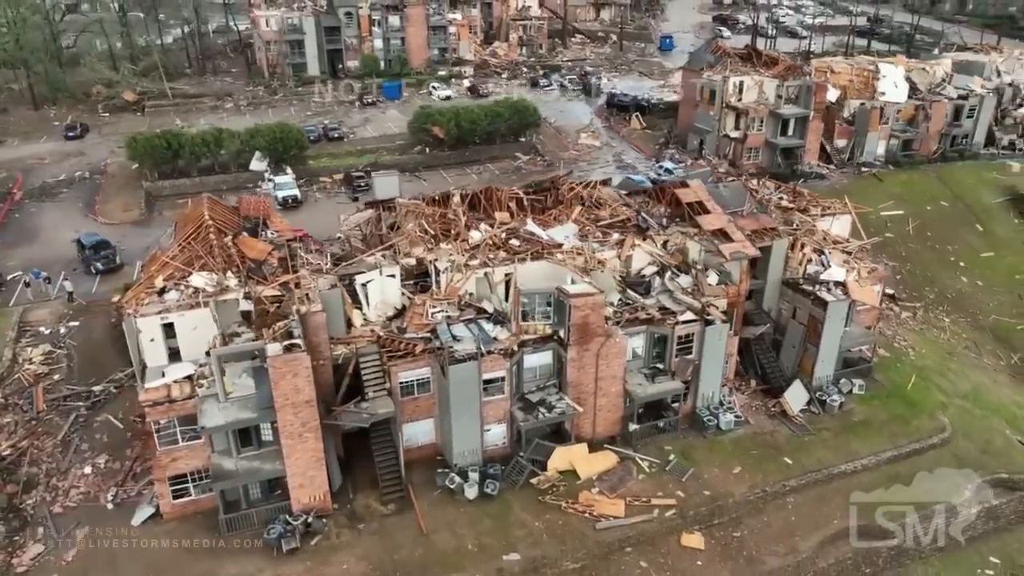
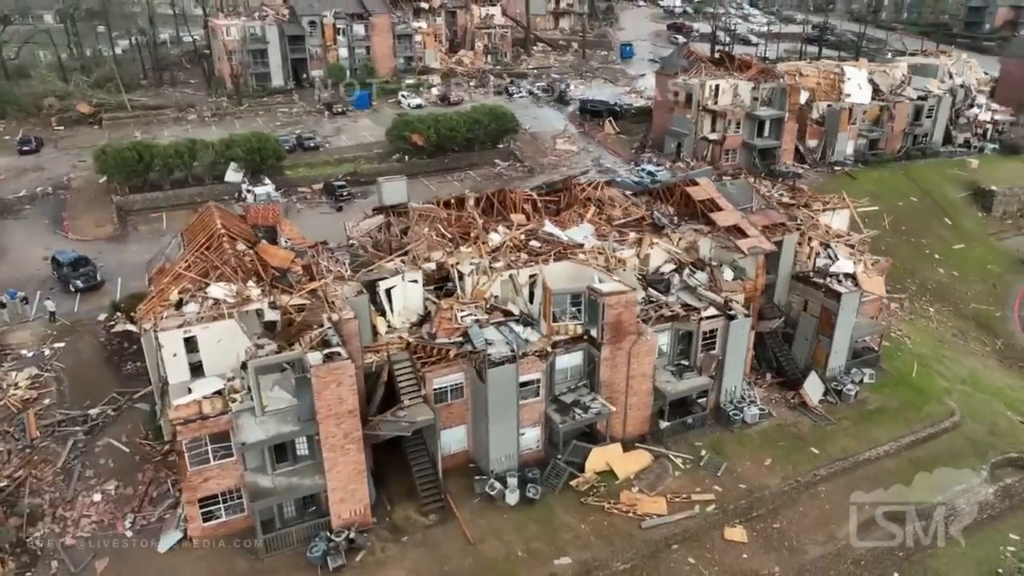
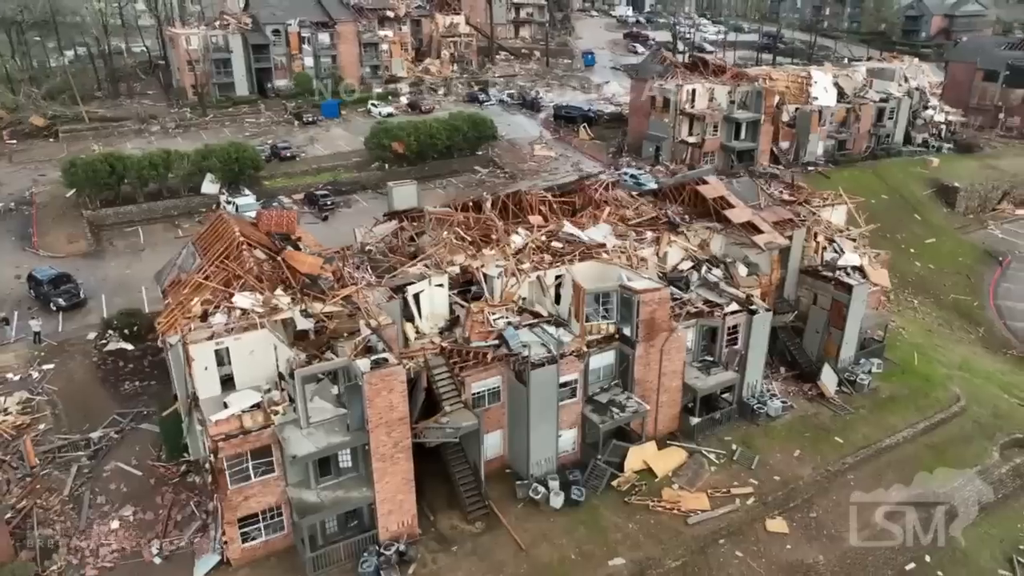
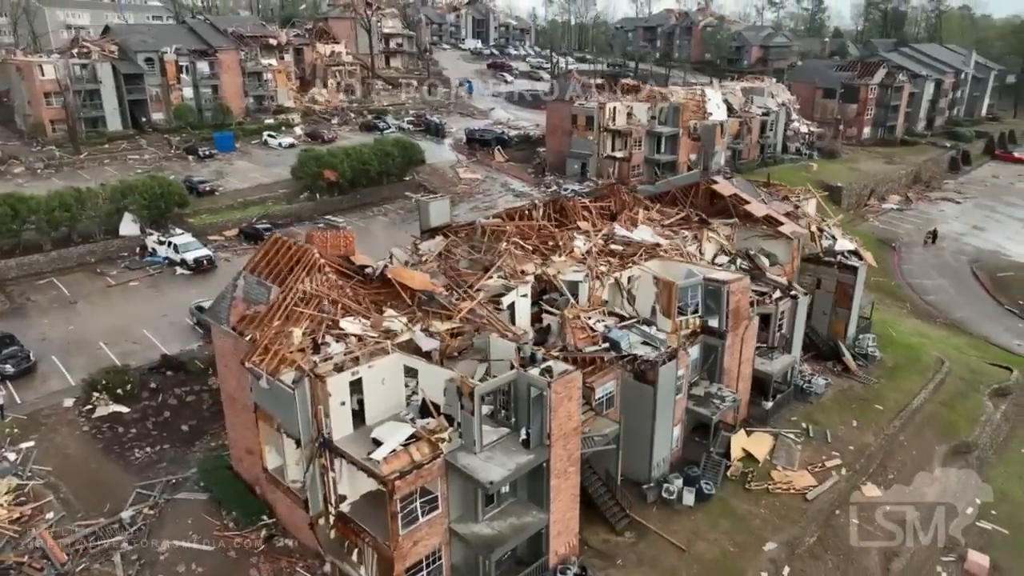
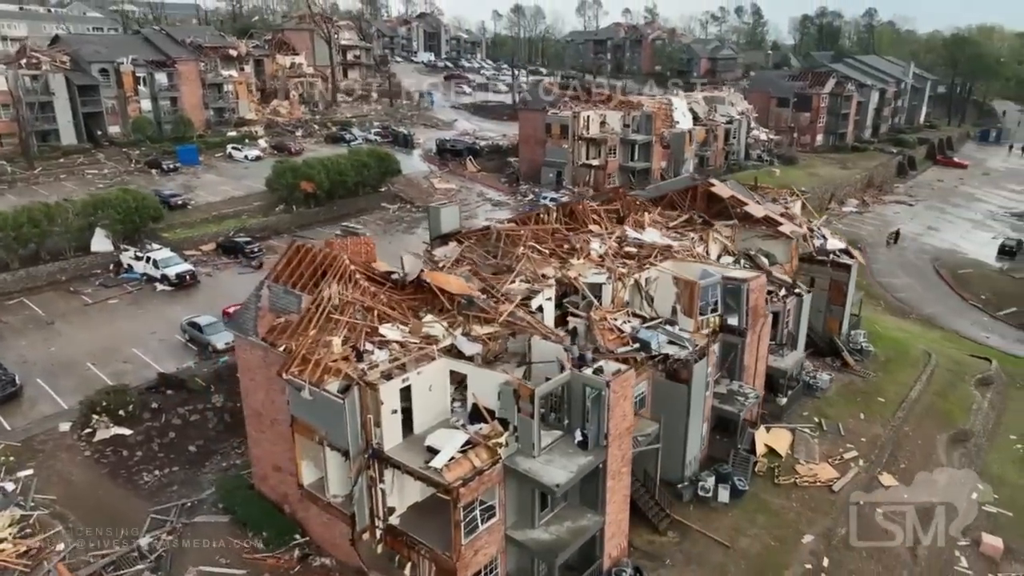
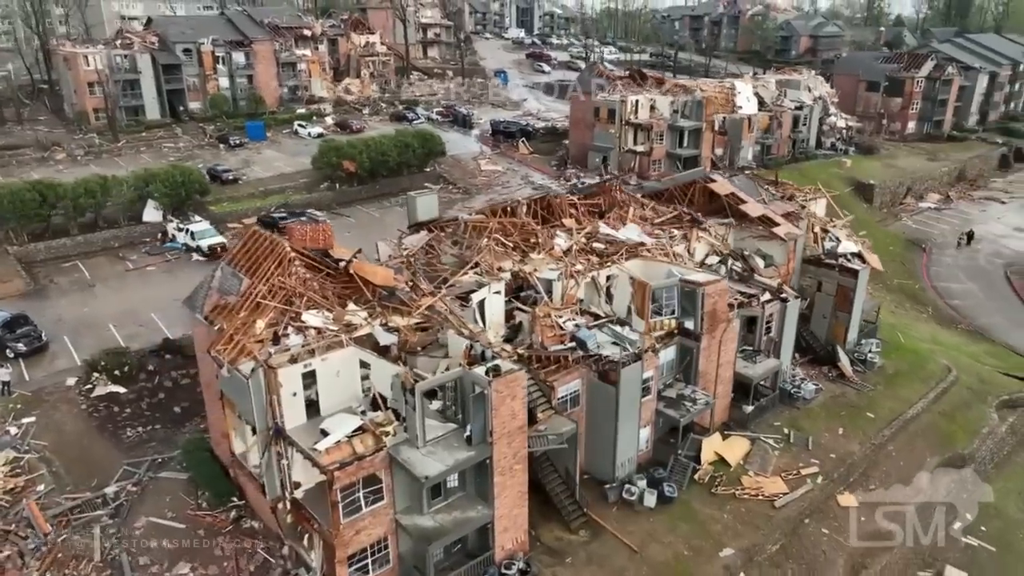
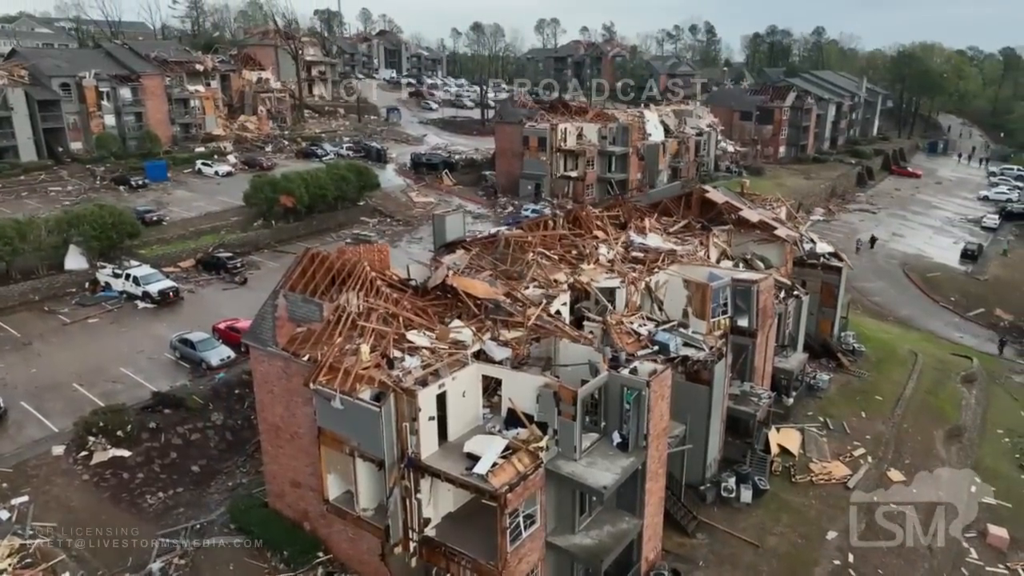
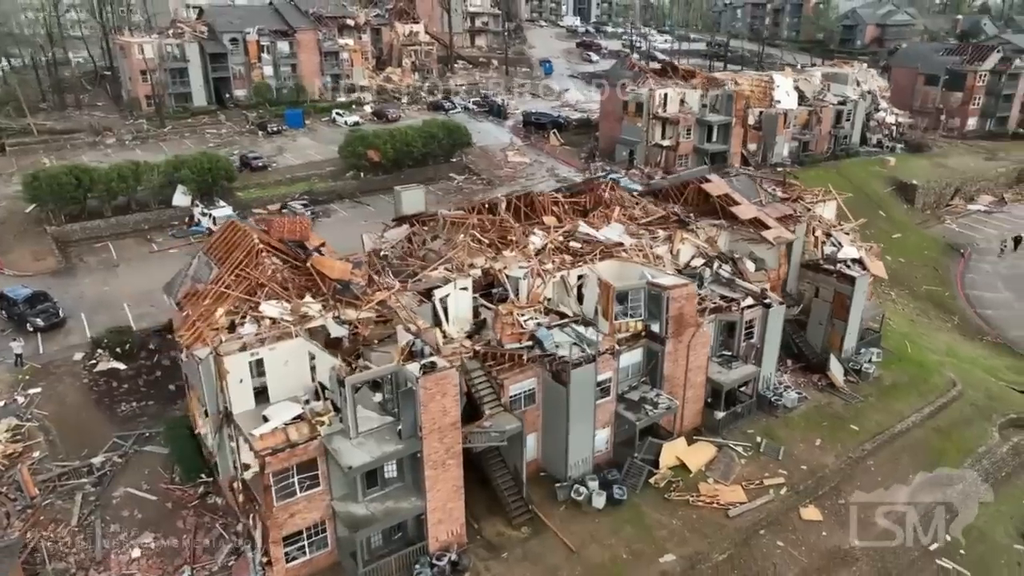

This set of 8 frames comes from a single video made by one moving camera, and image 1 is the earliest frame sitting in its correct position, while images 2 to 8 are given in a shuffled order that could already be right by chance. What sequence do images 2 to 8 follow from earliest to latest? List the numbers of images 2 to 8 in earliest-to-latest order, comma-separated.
2, 3, 8, 6, 4, 5, 7
